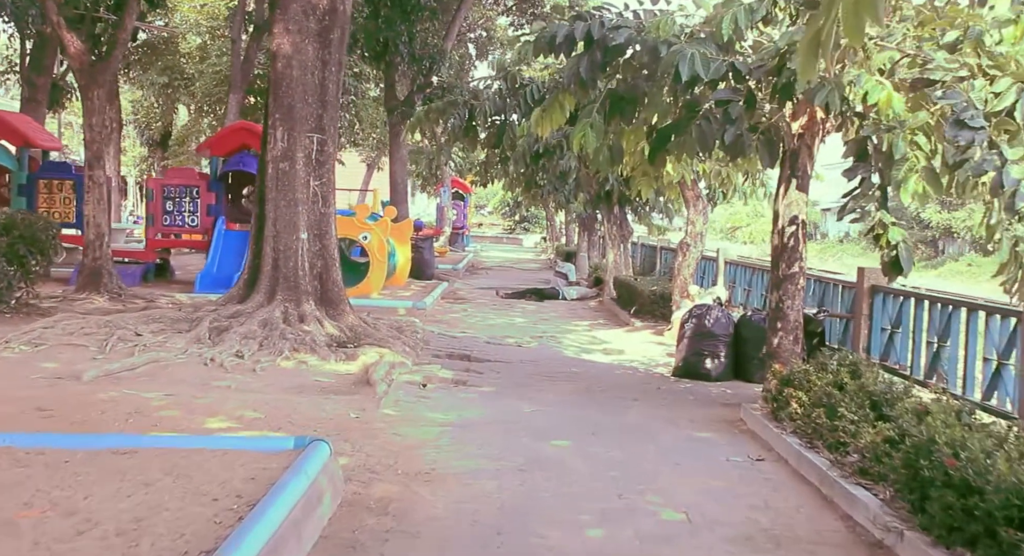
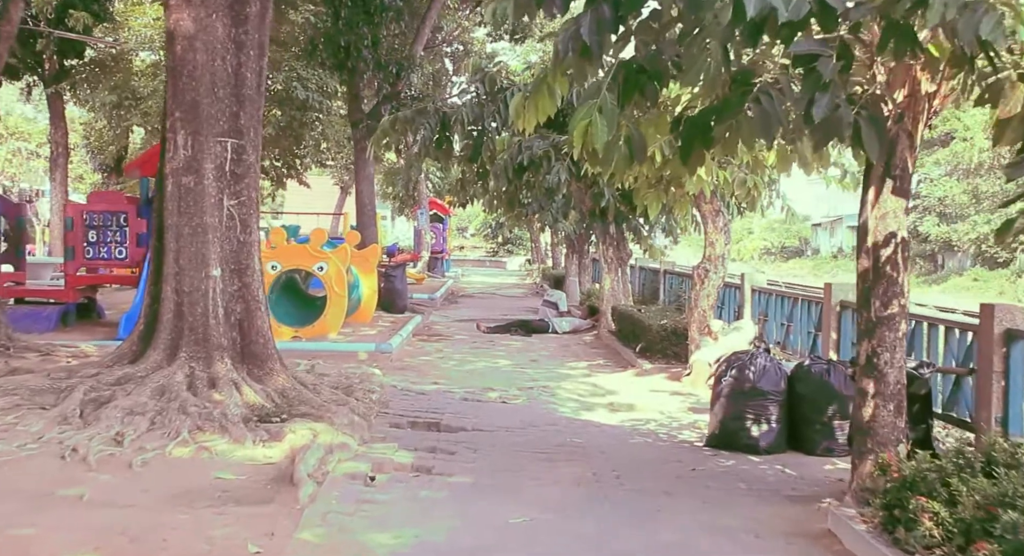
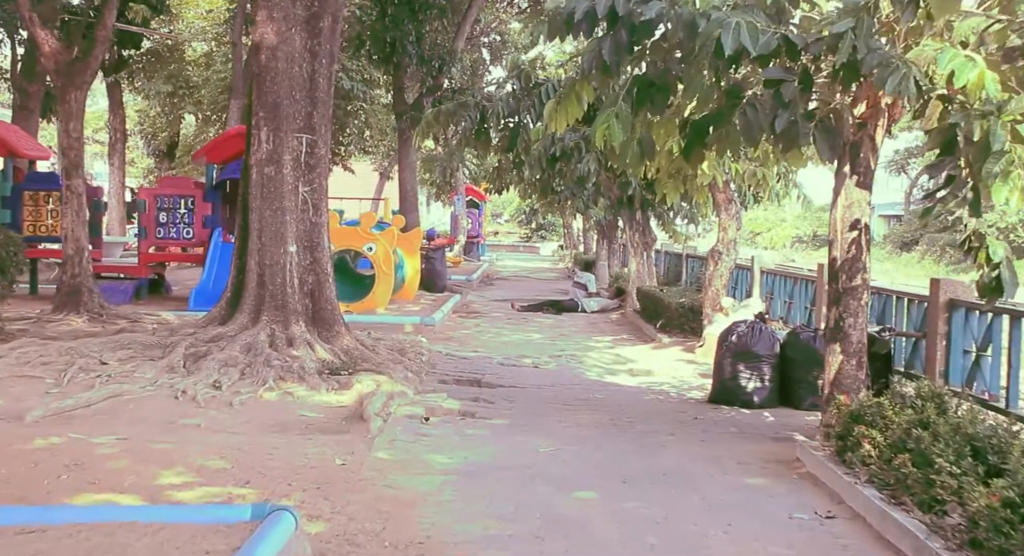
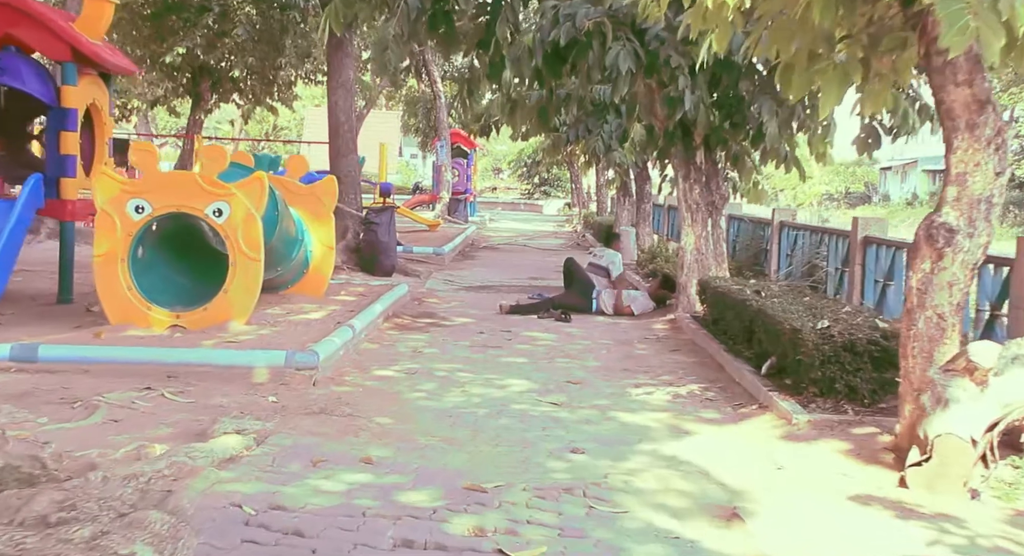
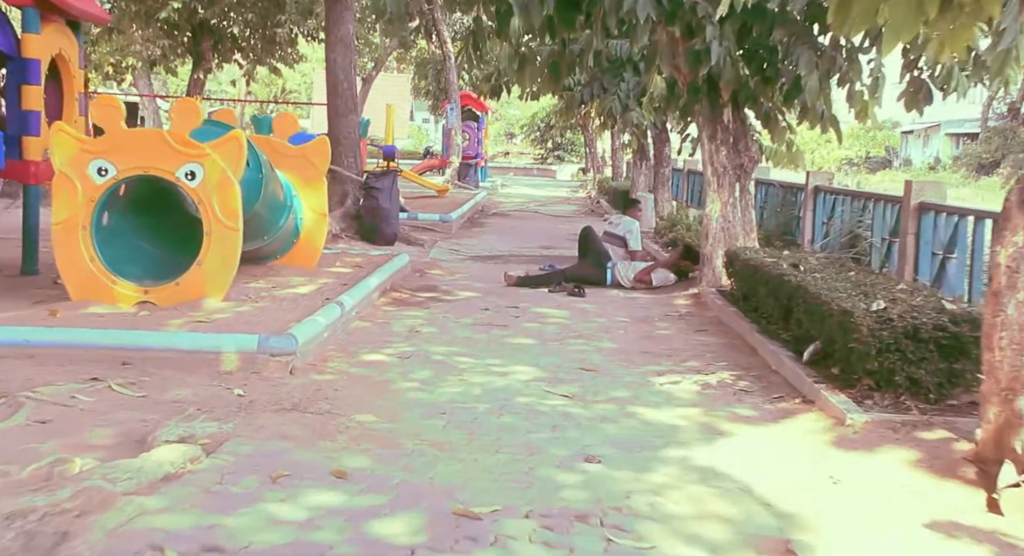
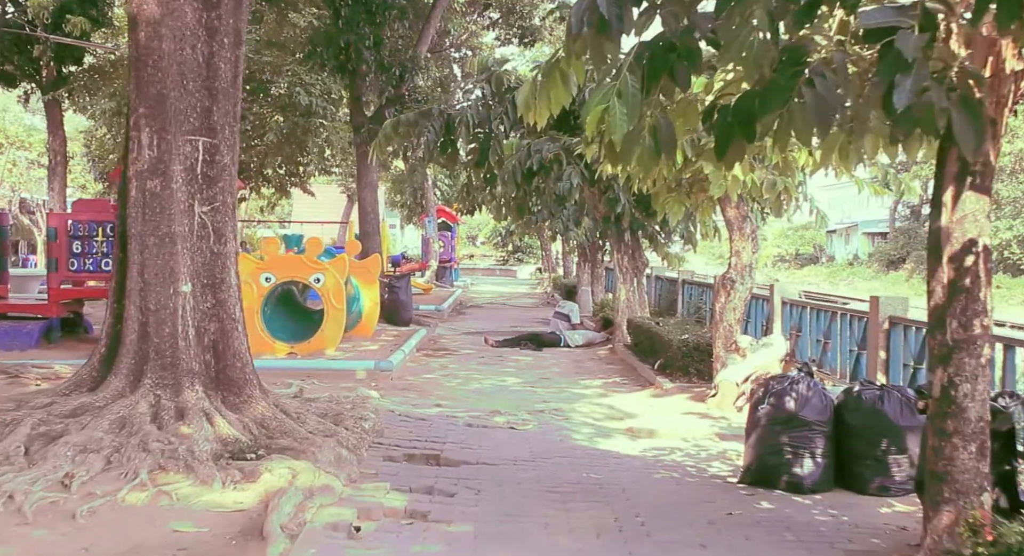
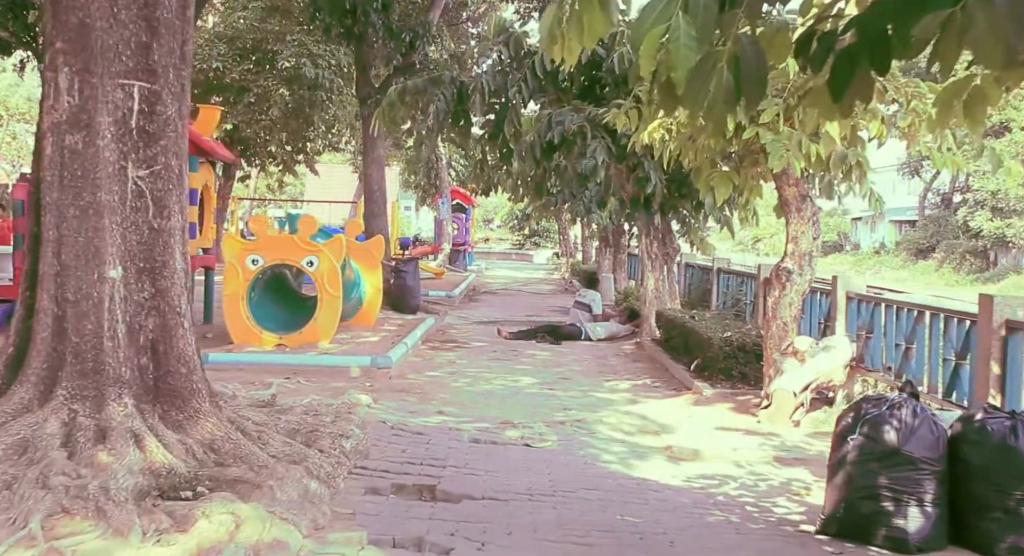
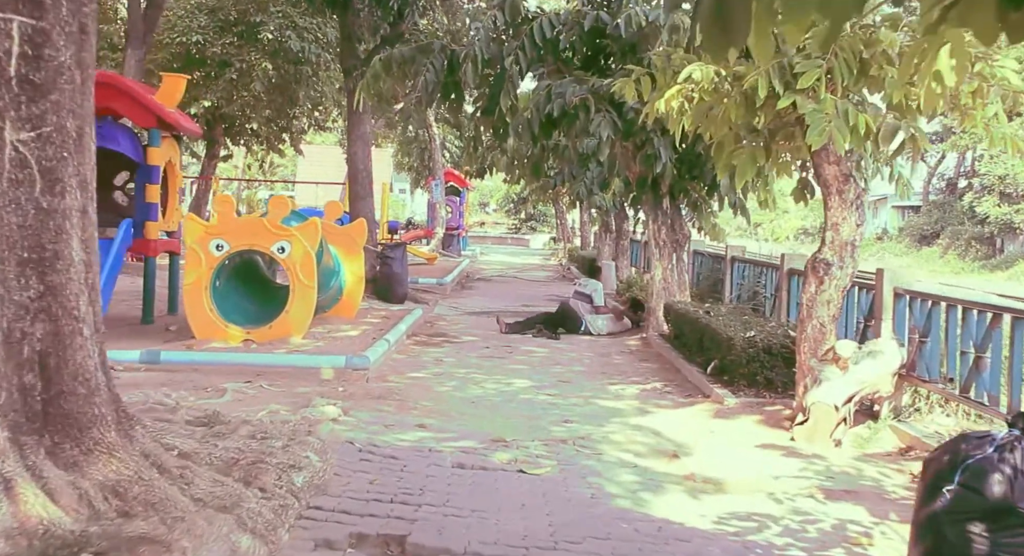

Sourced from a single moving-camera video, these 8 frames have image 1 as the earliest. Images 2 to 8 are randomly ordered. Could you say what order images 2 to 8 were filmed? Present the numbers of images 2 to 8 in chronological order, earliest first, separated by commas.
3, 2, 6, 7, 8, 4, 5
